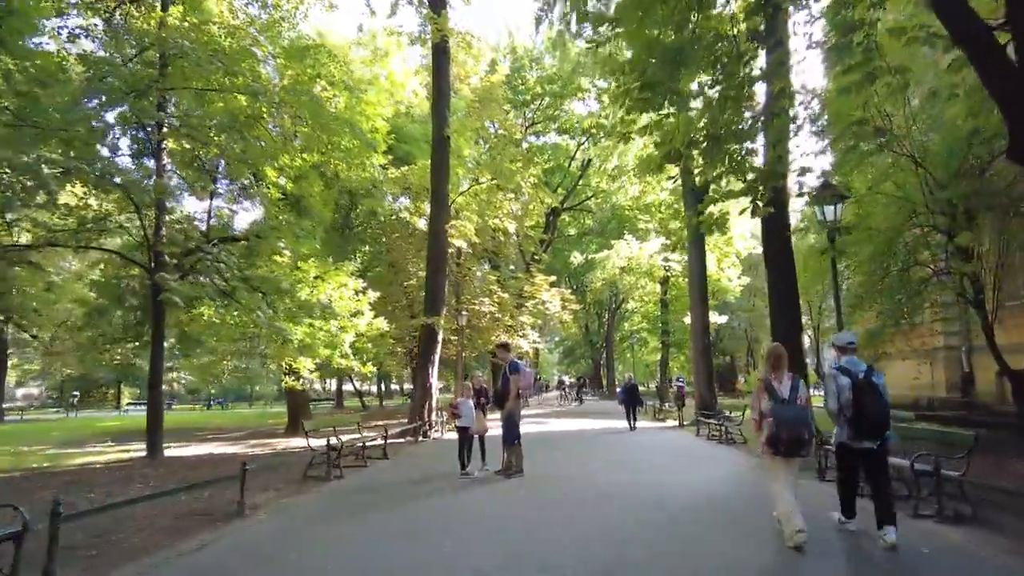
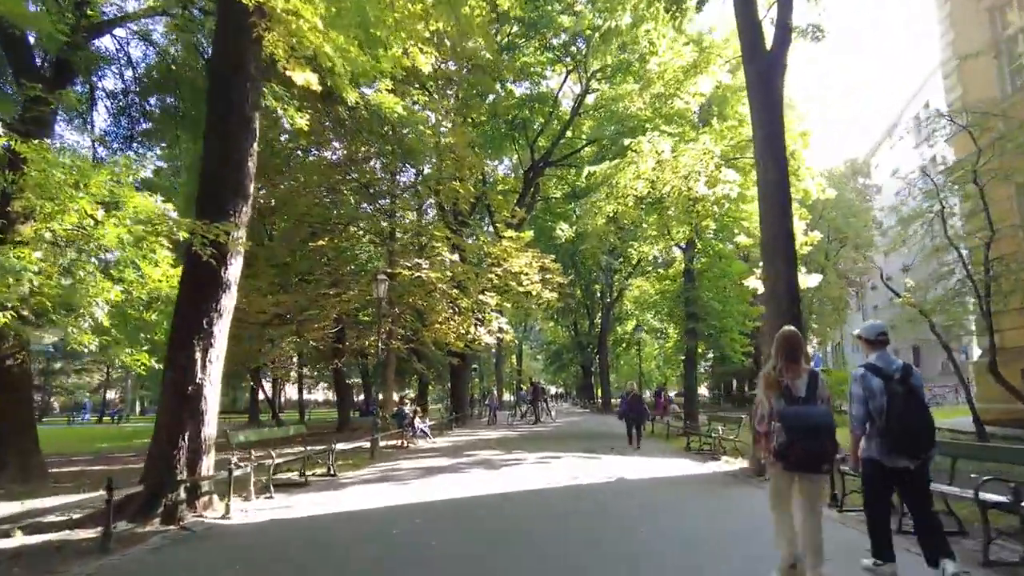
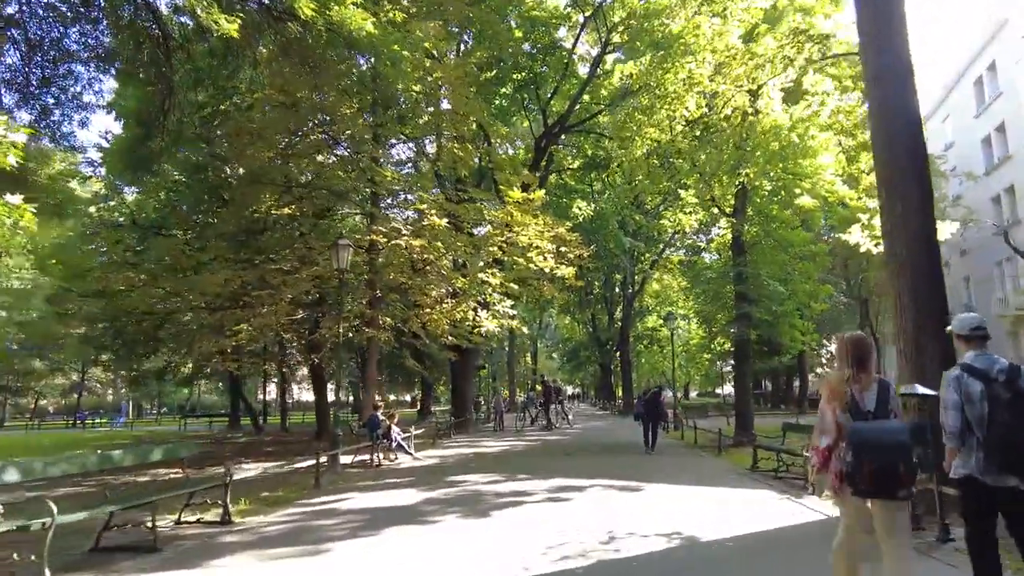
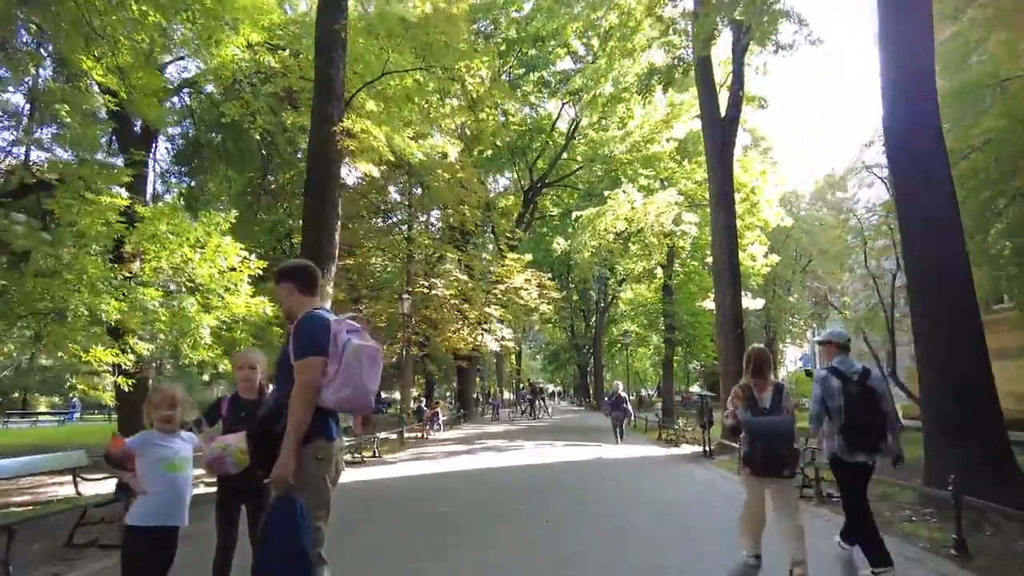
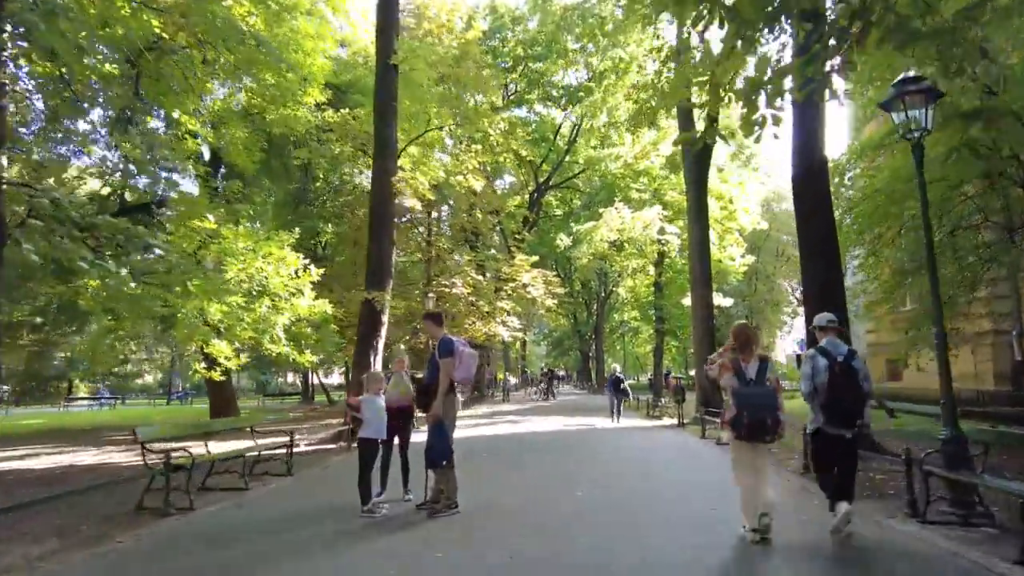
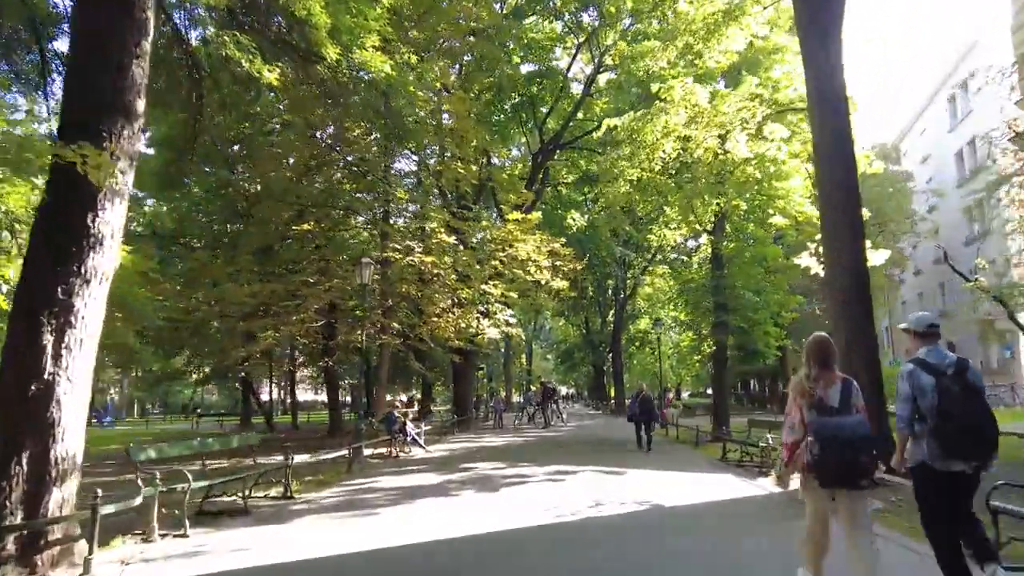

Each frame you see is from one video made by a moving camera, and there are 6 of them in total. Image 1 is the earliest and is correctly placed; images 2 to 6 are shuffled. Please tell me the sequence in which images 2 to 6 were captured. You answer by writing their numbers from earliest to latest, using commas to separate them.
5, 4, 2, 6, 3
